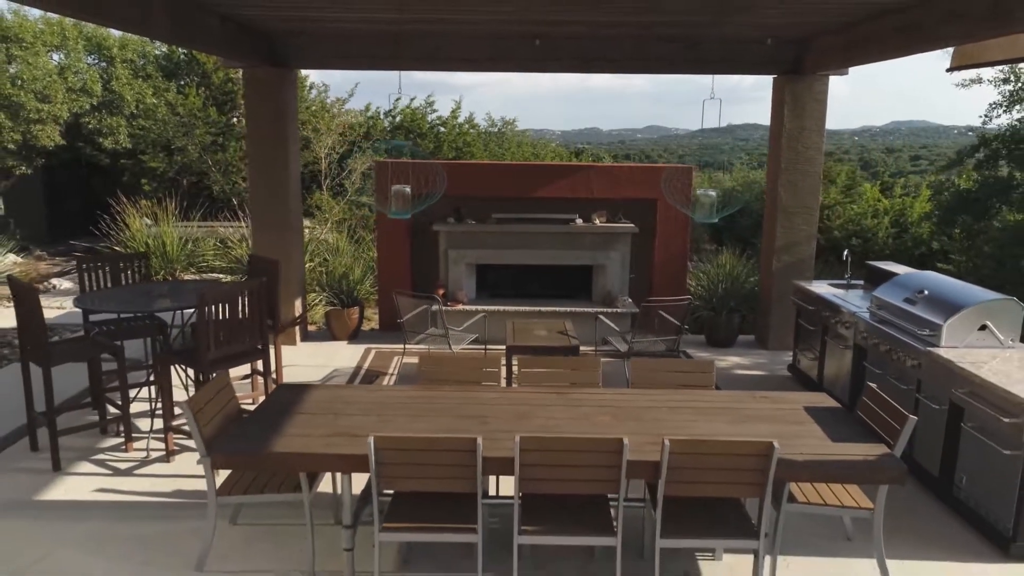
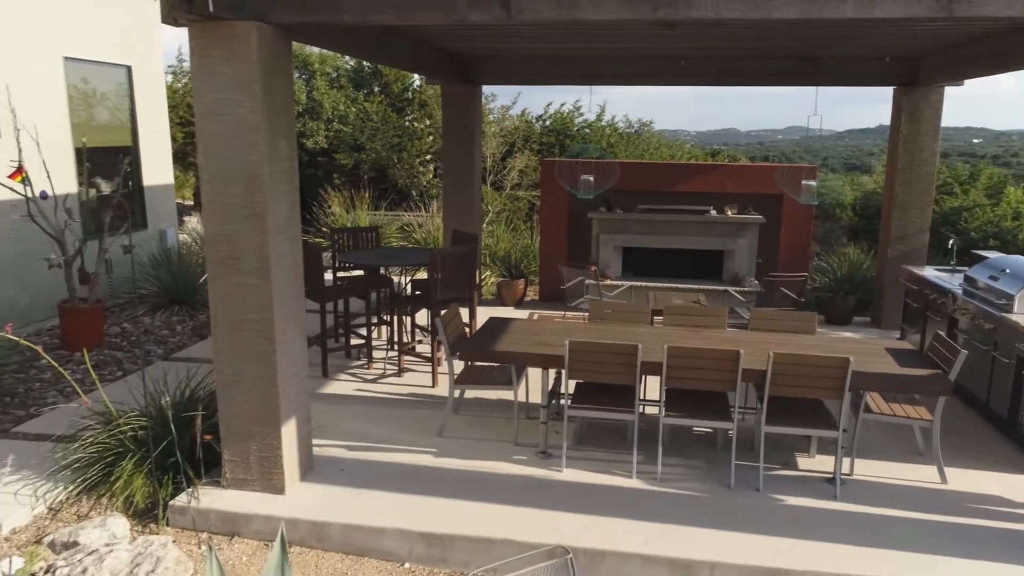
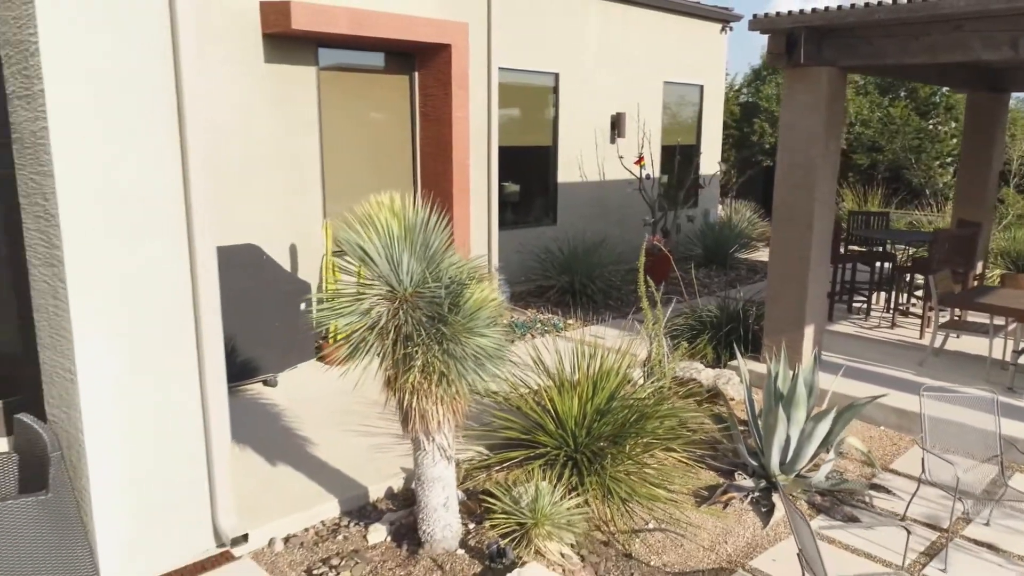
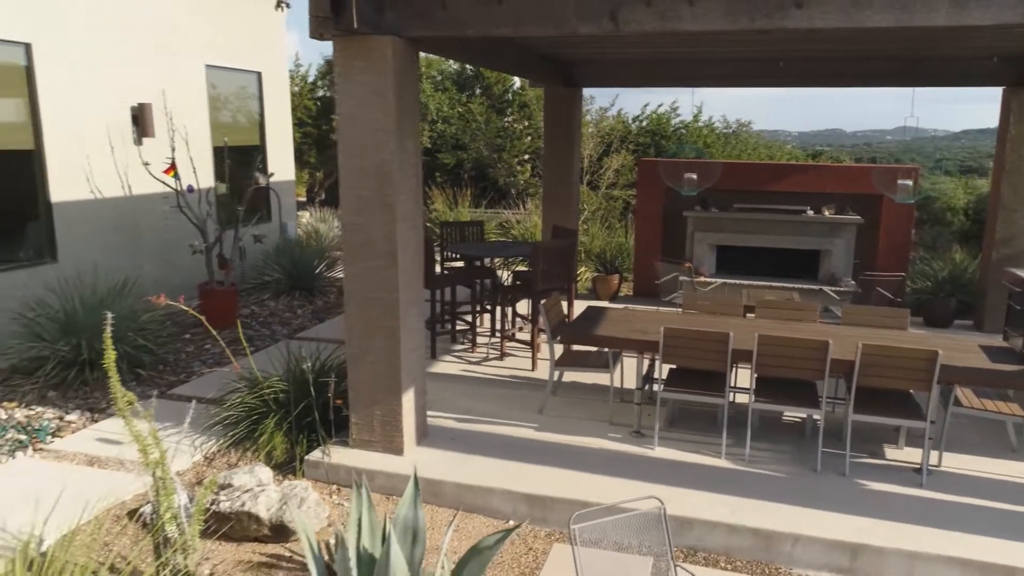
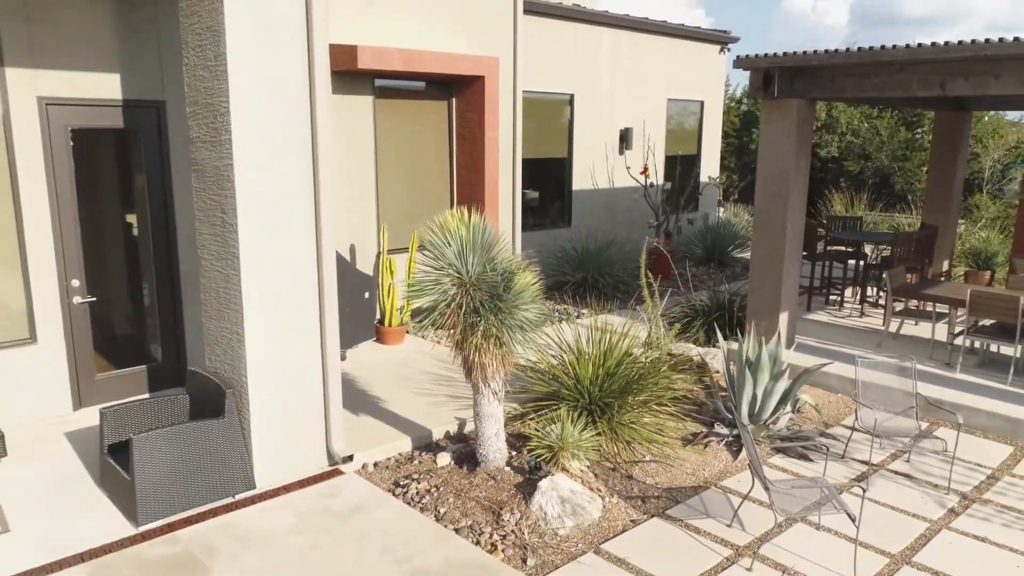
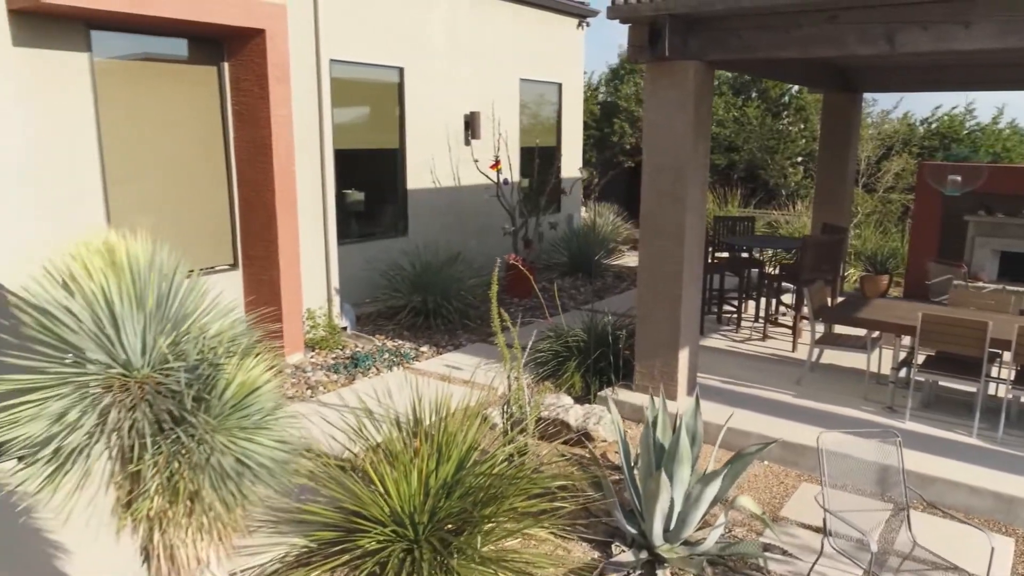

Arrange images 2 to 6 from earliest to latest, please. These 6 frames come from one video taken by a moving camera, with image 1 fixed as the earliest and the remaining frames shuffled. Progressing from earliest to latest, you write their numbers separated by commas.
2, 4, 6, 3, 5
